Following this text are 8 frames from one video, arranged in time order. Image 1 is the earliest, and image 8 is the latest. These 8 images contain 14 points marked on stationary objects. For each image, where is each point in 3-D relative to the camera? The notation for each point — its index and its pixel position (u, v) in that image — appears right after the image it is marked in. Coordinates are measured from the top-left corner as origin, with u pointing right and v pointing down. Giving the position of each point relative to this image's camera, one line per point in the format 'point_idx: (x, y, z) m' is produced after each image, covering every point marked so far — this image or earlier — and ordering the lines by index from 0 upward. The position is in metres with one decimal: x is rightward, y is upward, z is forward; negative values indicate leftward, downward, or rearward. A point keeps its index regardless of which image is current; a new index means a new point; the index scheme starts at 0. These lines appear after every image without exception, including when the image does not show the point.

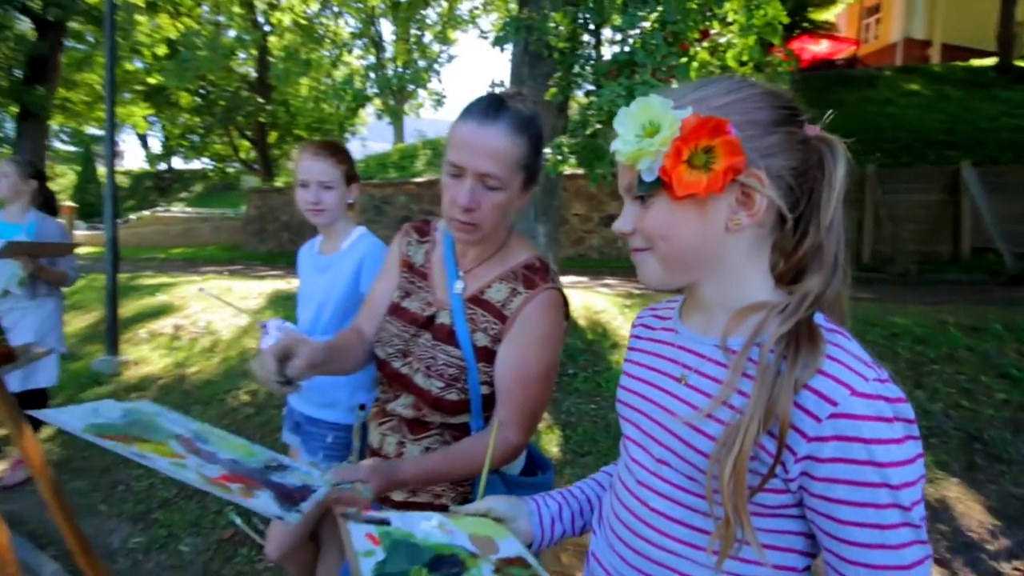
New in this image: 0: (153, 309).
0: (-3.5, -0.2, +6.5) m
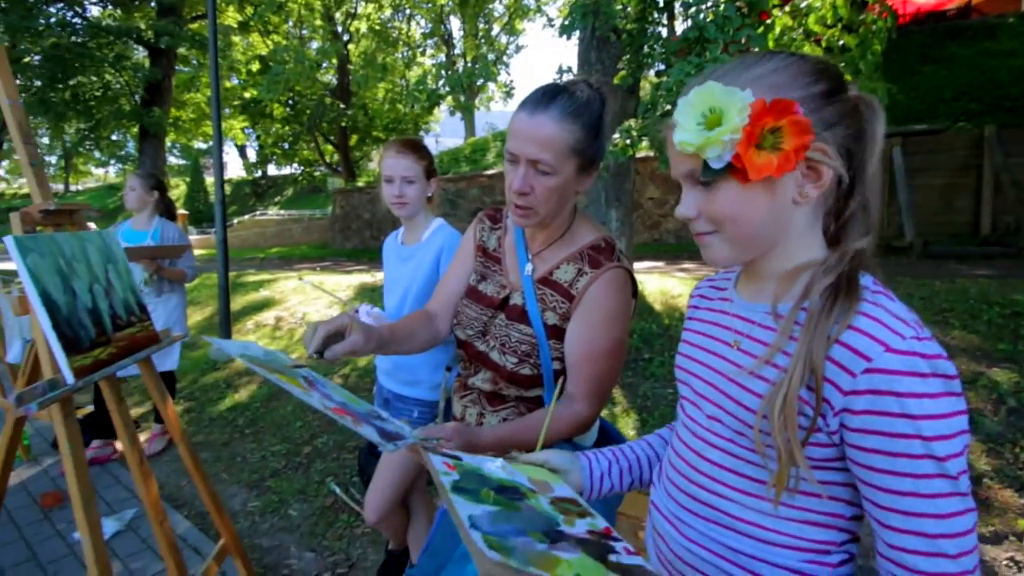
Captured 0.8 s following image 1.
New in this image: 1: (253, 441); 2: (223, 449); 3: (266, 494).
0: (-2.8, -0.2, +7.0) m
1: (-1.7, -1.0, +4.3) m
2: (-1.9, -1.0, +4.3) m
3: (-1.3, -1.1, +3.6) m
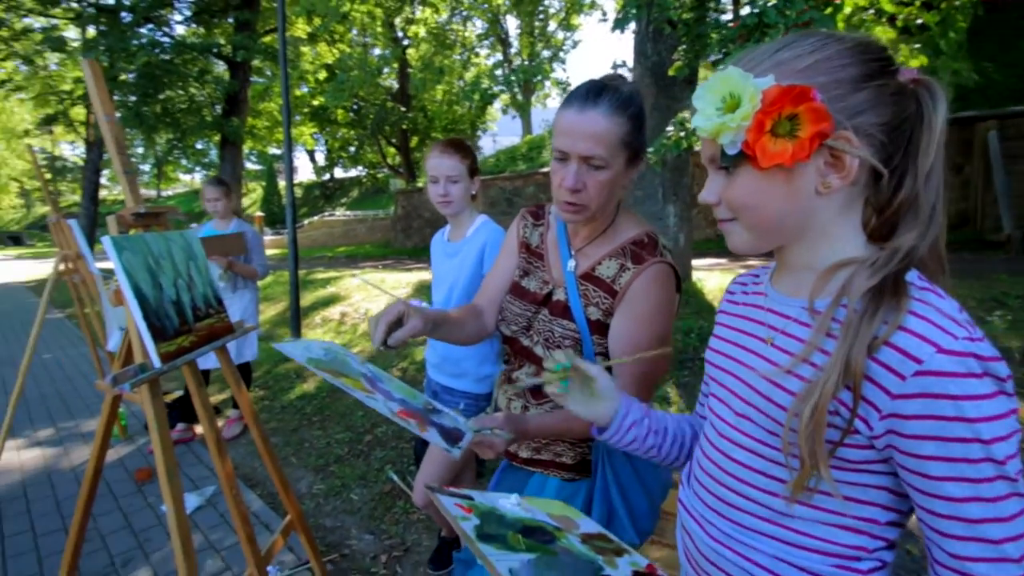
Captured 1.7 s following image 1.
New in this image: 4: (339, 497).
0: (-2.1, -0.1, +7.4) m
1: (-1.3, -0.9, +4.6) m
2: (-1.5, -1.0, +4.6) m
3: (-1.0, -1.1, +3.8) m
4: (-0.9, -1.1, +3.6) m
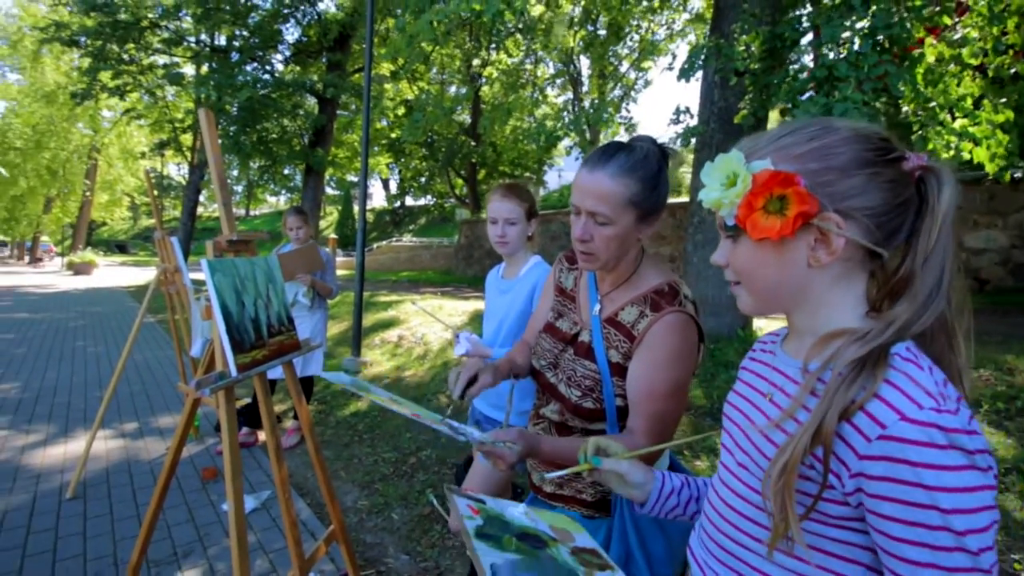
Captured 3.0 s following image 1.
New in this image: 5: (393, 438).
0: (-1.4, -0.4, +7.8) m
1: (-1.0, -1.1, +4.8) m
2: (-1.2, -1.2, +4.9) m
3: (-0.8, -1.2, +4.0) m
4: (-0.7, -1.3, +3.8) m
5: (-0.8, -1.1, +5.0) m
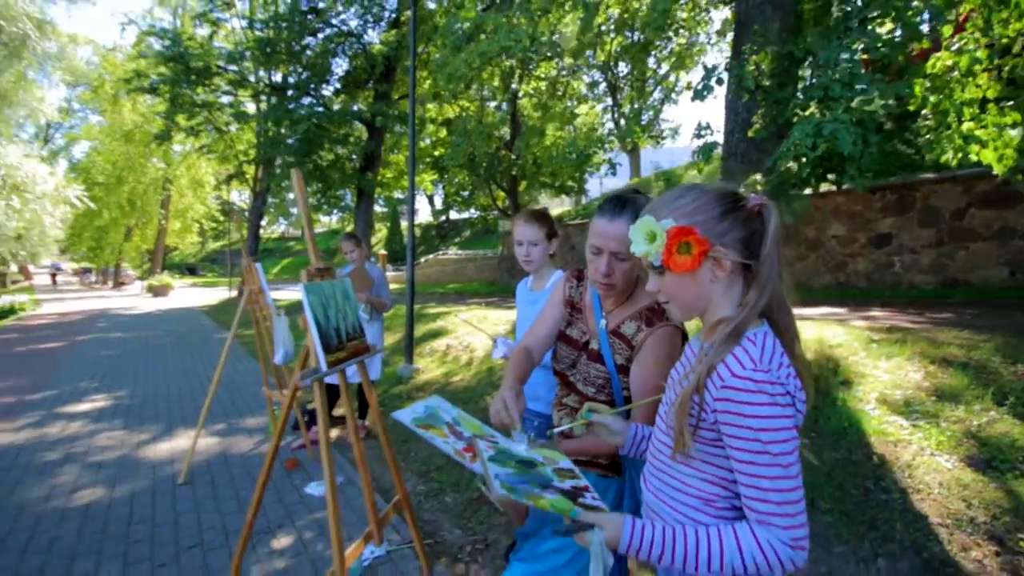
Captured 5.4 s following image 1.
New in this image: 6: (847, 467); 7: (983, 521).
0: (-0.9, -0.5, +8.3) m
1: (-0.7, -1.2, +5.3) m
2: (-0.9, -1.3, +5.4) m
3: (-0.5, -1.3, +4.5) m
4: (-0.5, -1.4, +4.3) m
5: (-0.5, -1.2, +5.4) m
6: (+2.1, -1.1, +4.3) m
7: (+2.6, -1.3, +3.7) m
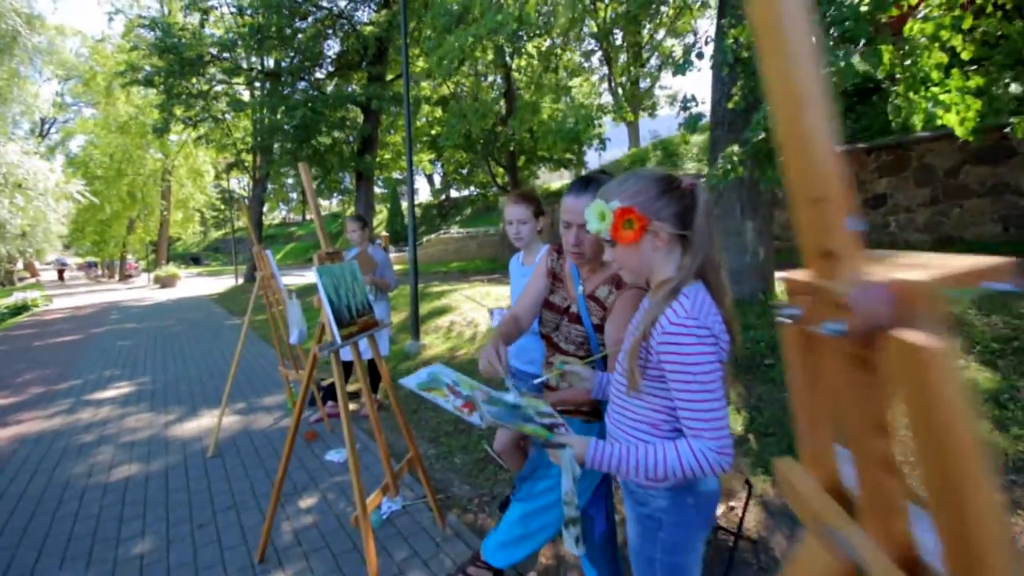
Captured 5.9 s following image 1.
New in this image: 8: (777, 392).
0: (-1.0, -0.2, +8.6) m
1: (-0.7, -1.0, +5.7) m
2: (-0.9, -1.1, +5.7) m
3: (-0.5, -1.1, +4.9) m
4: (-0.5, -1.2, +4.7) m
5: (-0.5, -1.0, +5.8) m
6: (+2.1, -0.9, +4.6) m
7: (+2.6, -1.0, +4.1) m
8: (+2.0, -0.8, +5.1) m
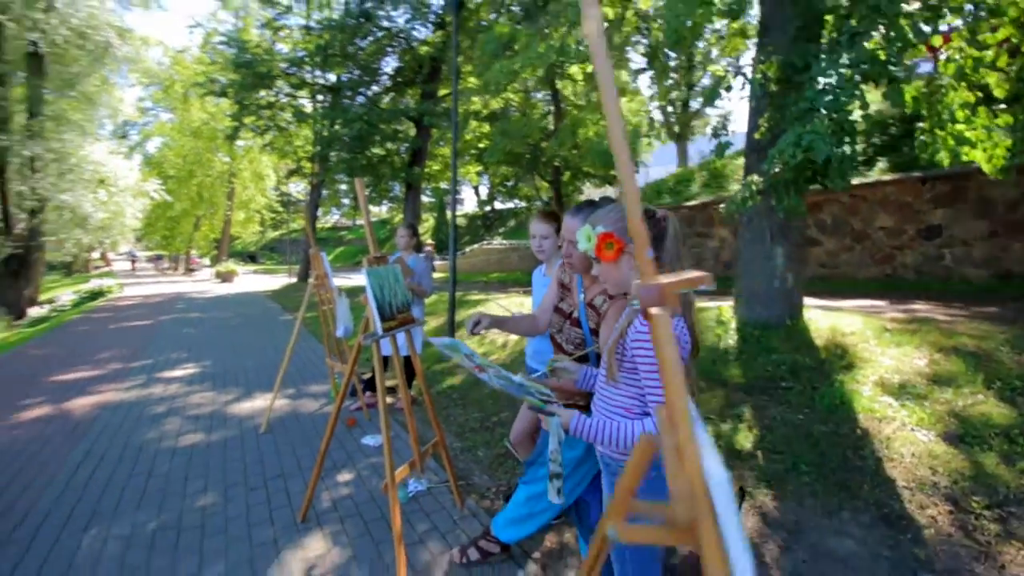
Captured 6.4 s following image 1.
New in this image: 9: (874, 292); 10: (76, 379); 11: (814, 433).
0: (-0.5, -0.3, +9.0) m
1: (-0.4, -1.1, +6.0) m
2: (-0.6, -1.1, +6.1) m
3: (-0.4, -1.2, +5.2) m
4: (-0.3, -1.3, +5.0) m
5: (-0.3, -1.1, +6.1) m
6: (+2.3, -1.1, +4.8) m
7: (+2.7, -1.2, +4.2) m
8: (+2.2, -1.0, +5.3) m
9: (+5.7, -0.1, +10.6) m
10: (-4.9, -1.0, +7.6) m
11: (+2.2, -1.1, +4.9) m
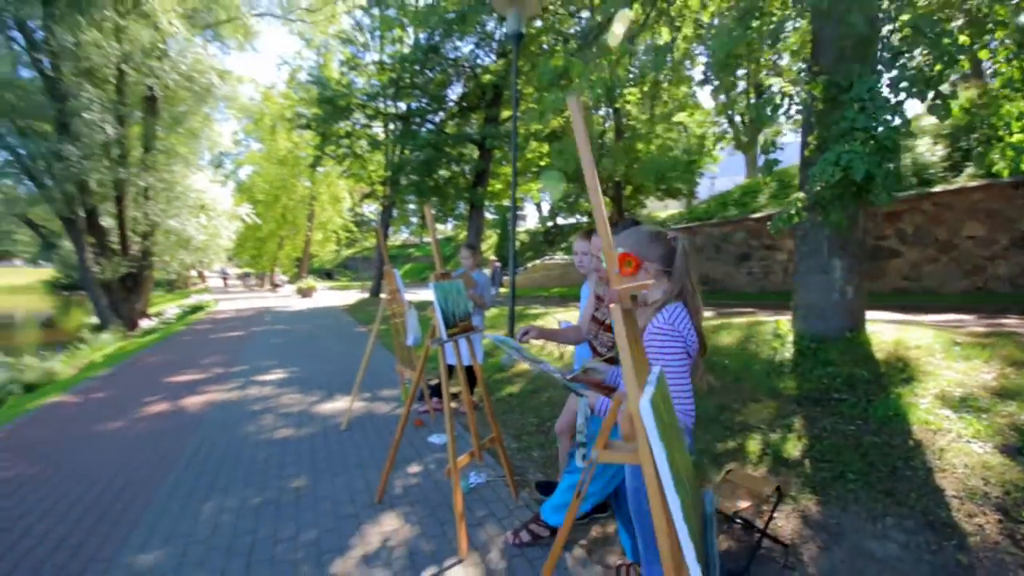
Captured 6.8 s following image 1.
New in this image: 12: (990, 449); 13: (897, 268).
0: (+0.3, -0.5, +9.4) m
1: (+0.1, -1.2, +6.4) m
2: (-0.1, -1.3, +6.5) m
3: (+0.1, -1.3, +5.6) m
4: (+0.1, -1.4, +5.4) m
5: (+0.3, -1.2, +6.5) m
6: (+2.7, -1.2, +4.9) m
7: (+3.1, -1.3, +4.3) m
8: (+2.7, -1.1, +5.4) m
9: (+6.7, -0.3, +10.3) m
10: (-4.1, -1.2, +8.4) m
11: (+2.6, -1.2, +5.0) m
12: (+3.4, -1.2, +4.8) m
13: (+6.7, +0.3, +11.9) m
